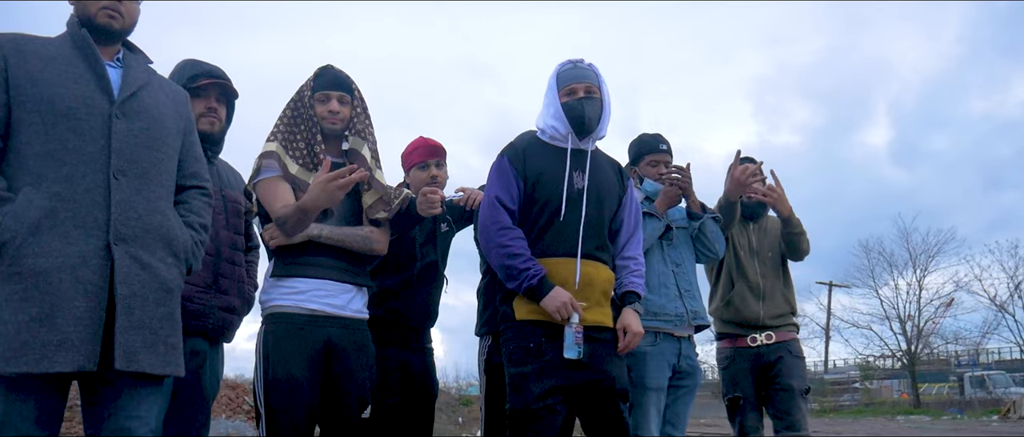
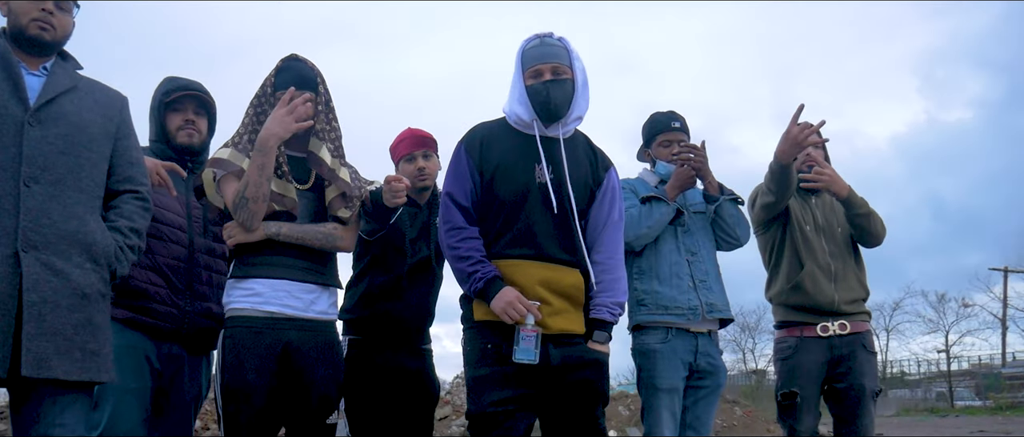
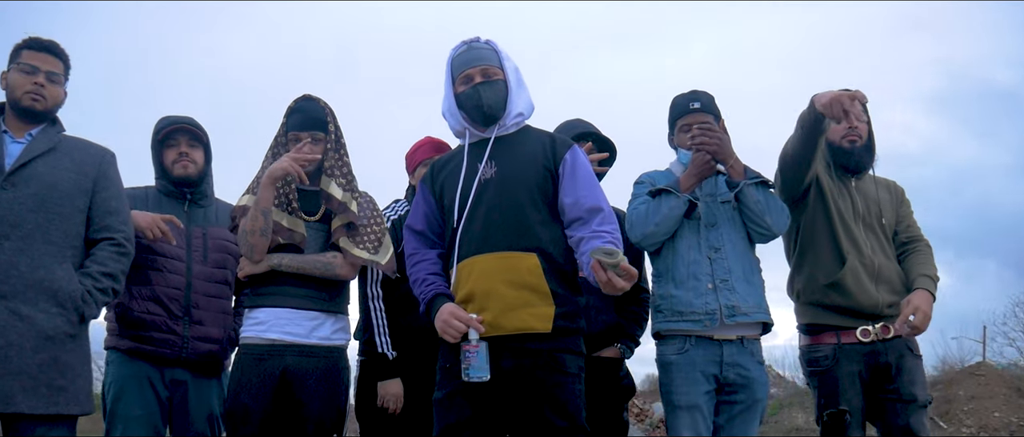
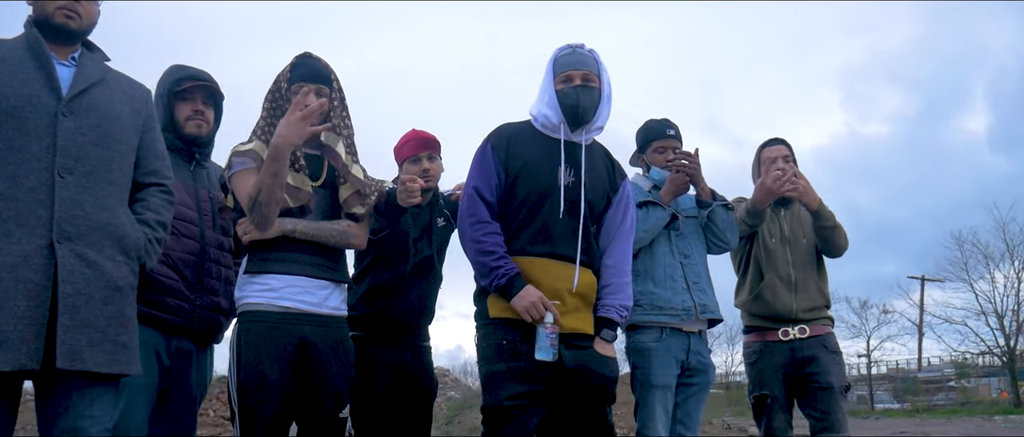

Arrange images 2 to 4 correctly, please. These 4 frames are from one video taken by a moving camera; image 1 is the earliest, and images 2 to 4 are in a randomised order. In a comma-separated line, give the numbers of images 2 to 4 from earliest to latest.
4, 2, 3
